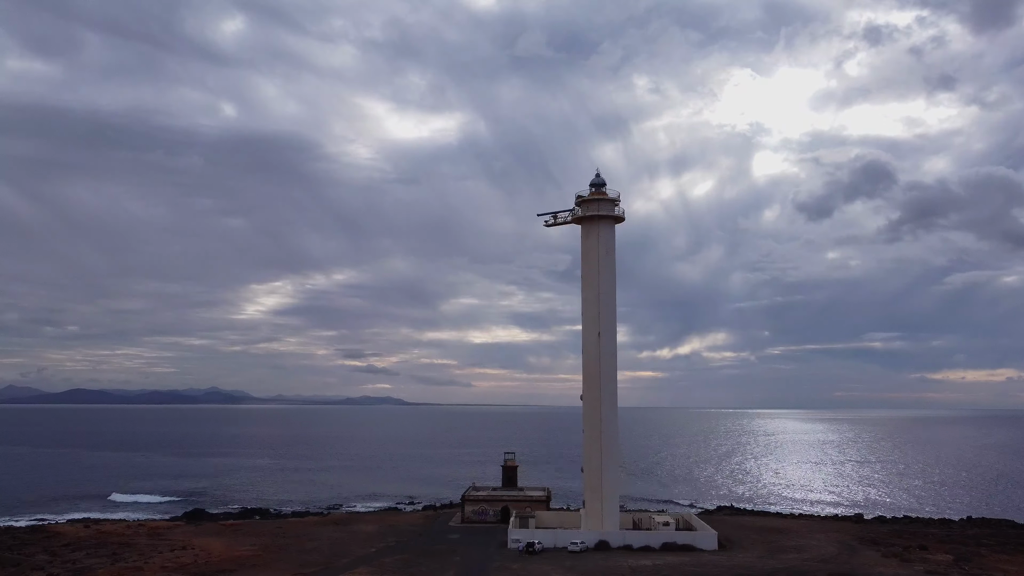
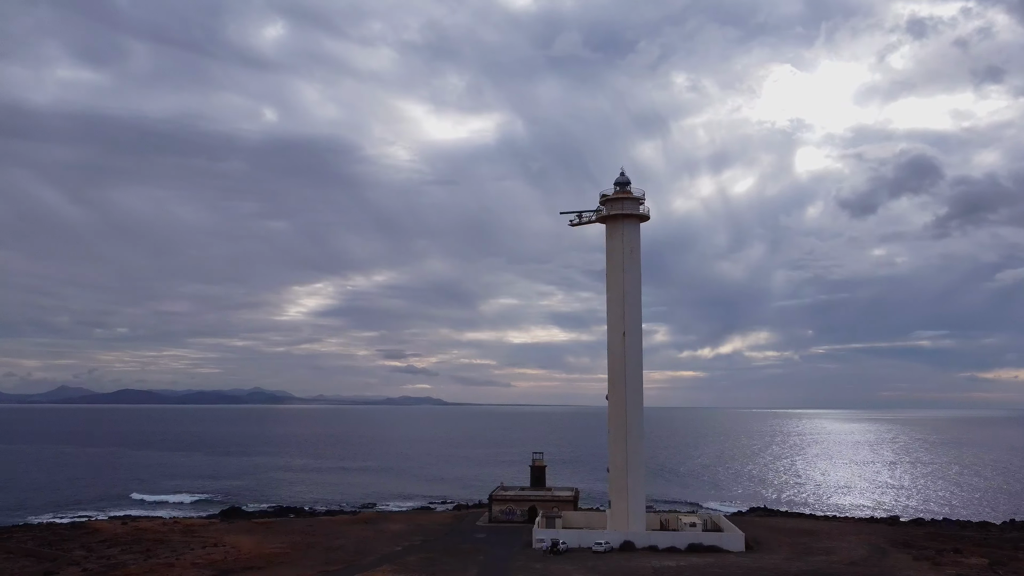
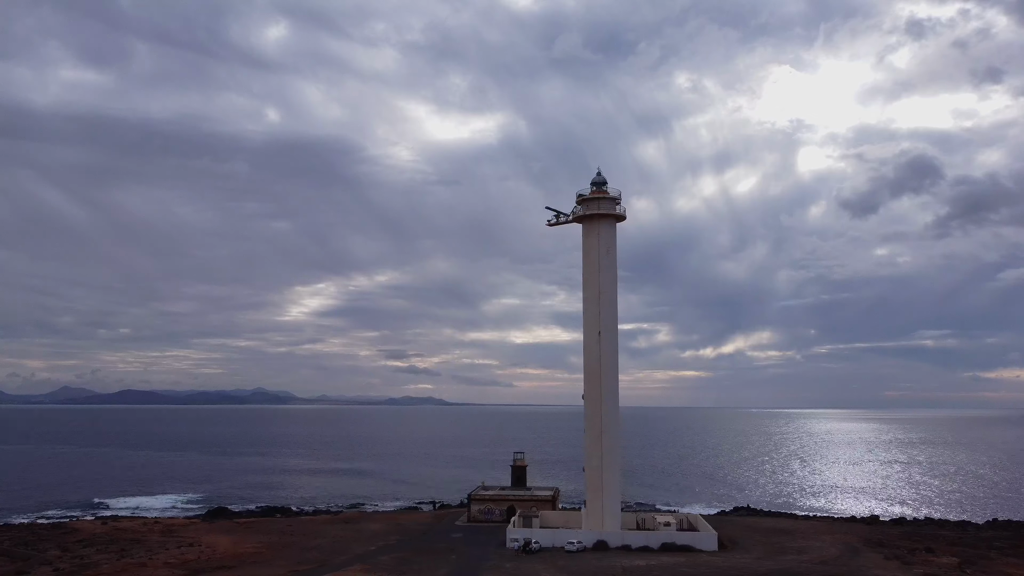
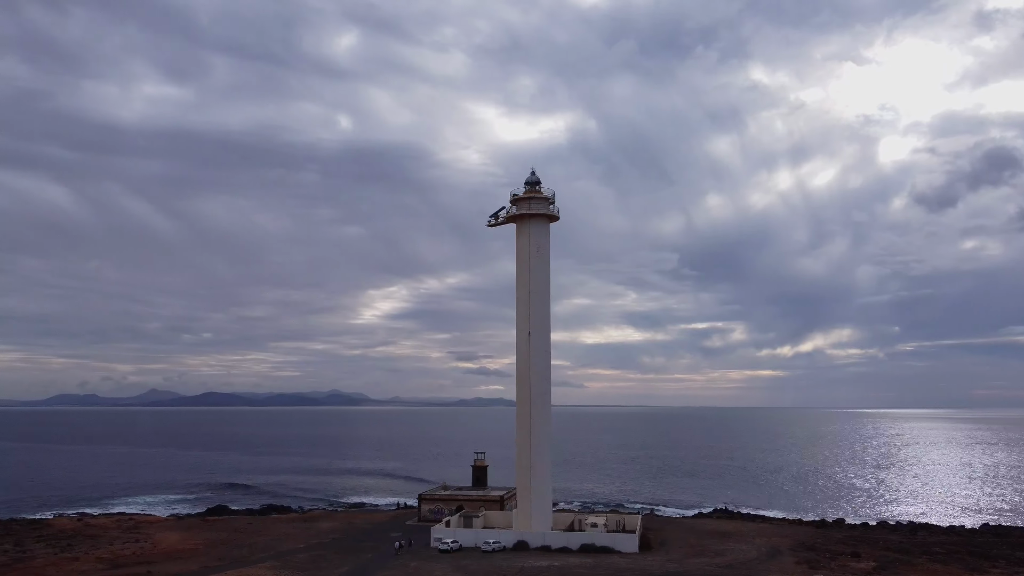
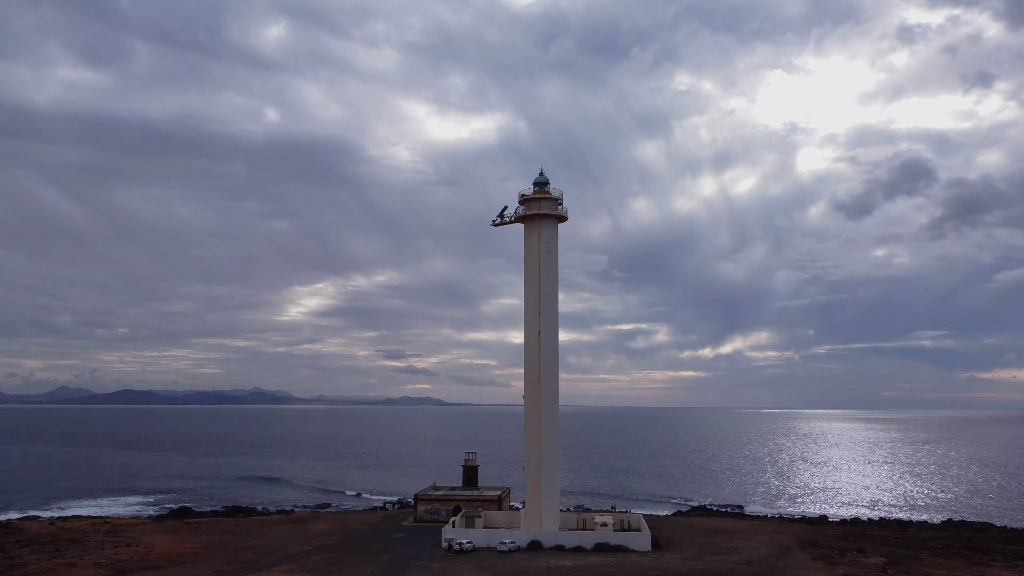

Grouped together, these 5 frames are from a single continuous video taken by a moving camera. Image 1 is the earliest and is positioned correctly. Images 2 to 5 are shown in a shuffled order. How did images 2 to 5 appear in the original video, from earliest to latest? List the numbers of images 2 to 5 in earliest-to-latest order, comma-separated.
2, 3, 5, 4
